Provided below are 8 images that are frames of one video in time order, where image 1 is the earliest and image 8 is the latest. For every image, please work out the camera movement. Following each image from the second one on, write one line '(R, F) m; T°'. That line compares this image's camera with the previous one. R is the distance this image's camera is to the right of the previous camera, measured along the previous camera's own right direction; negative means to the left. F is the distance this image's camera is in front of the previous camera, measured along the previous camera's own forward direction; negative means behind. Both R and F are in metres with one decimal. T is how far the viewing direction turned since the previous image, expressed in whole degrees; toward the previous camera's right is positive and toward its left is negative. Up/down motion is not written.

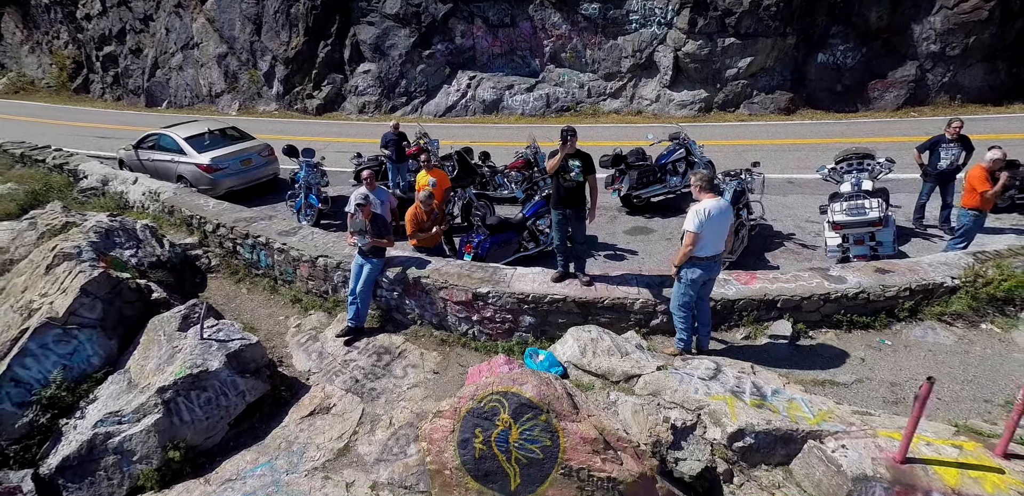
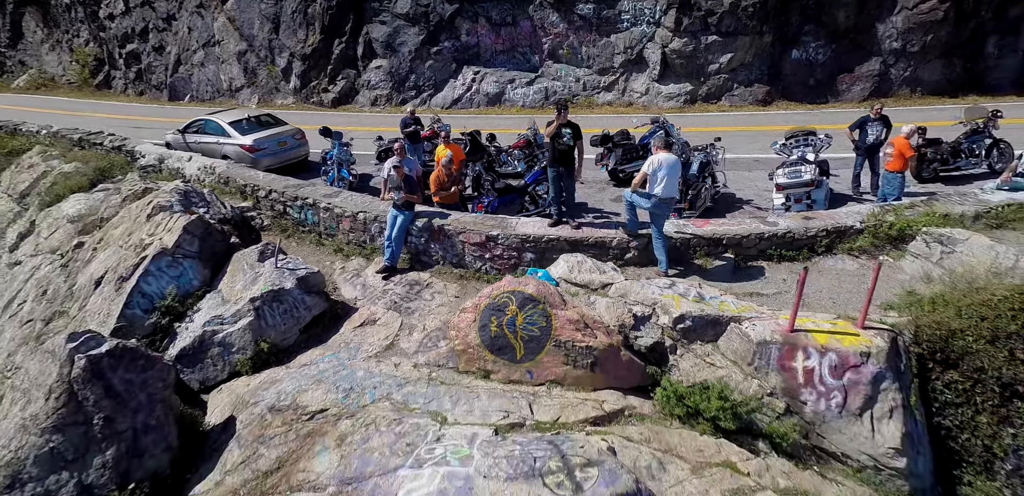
(0.0, -1.1) m; 0°
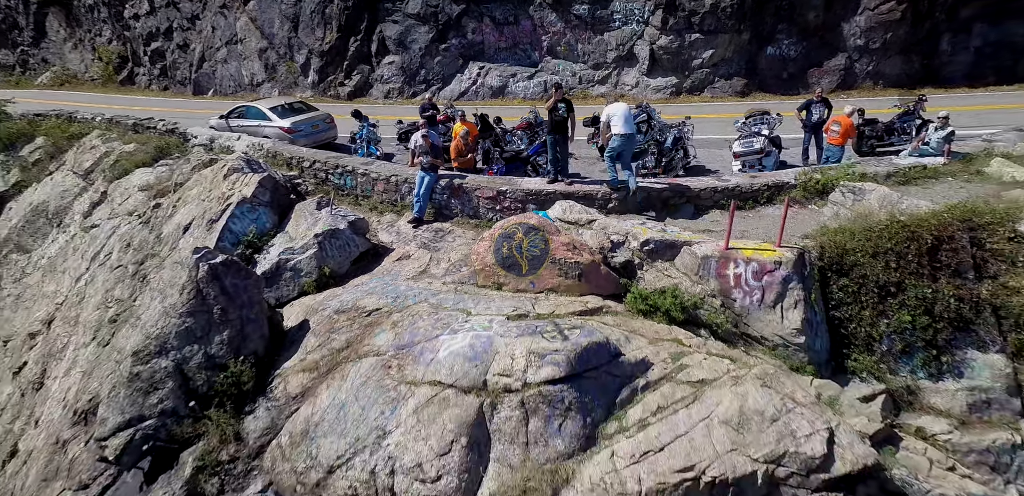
(-0.1, -1.3) m; 0°
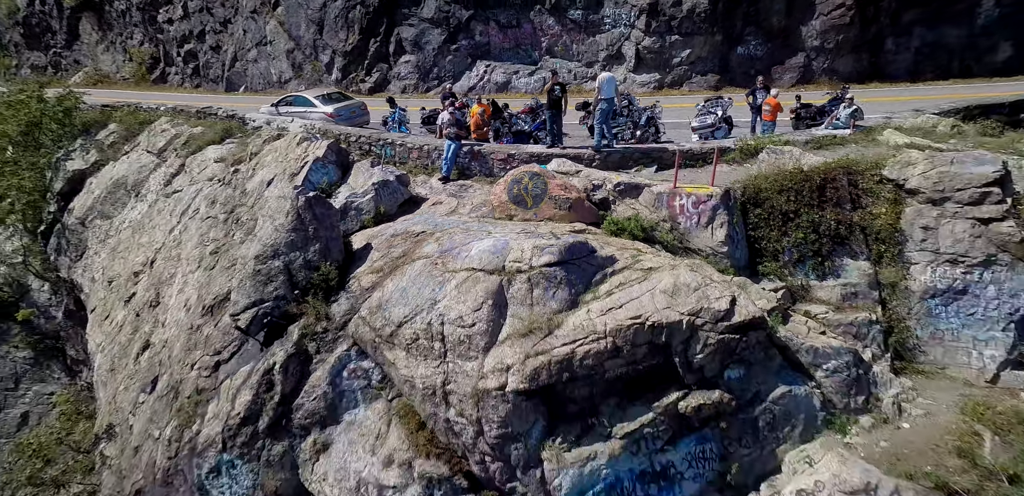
(-0.1, -1.9) m; 0°
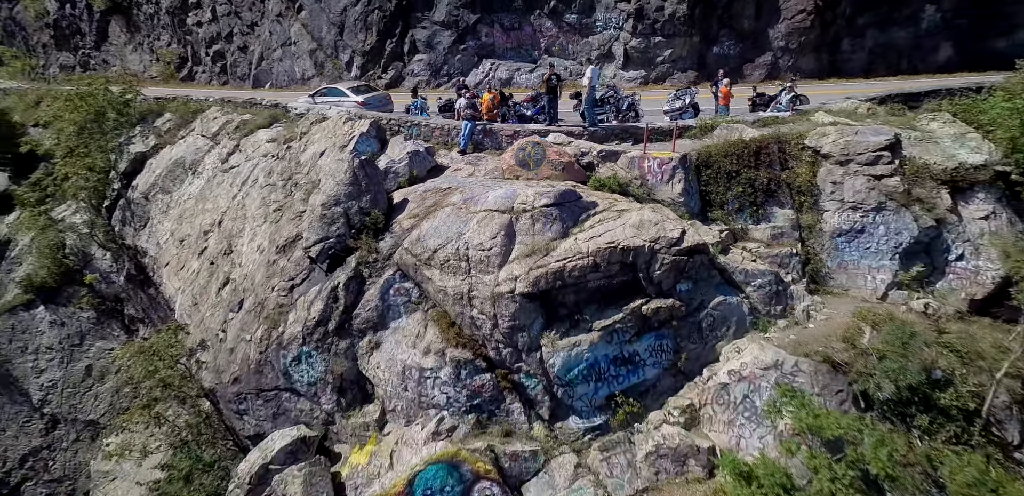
(-0.1, -2.0) m; 0°
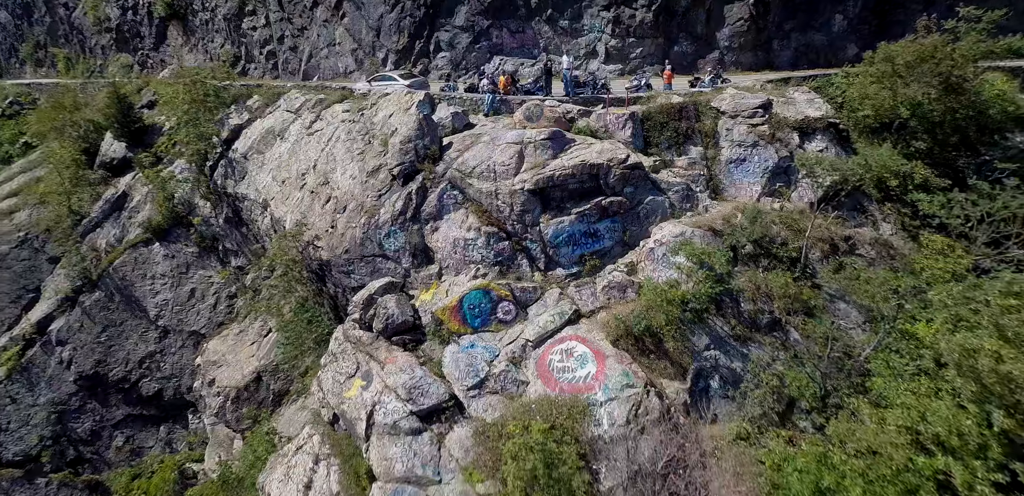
(-0.2, -4.7) m; 0°
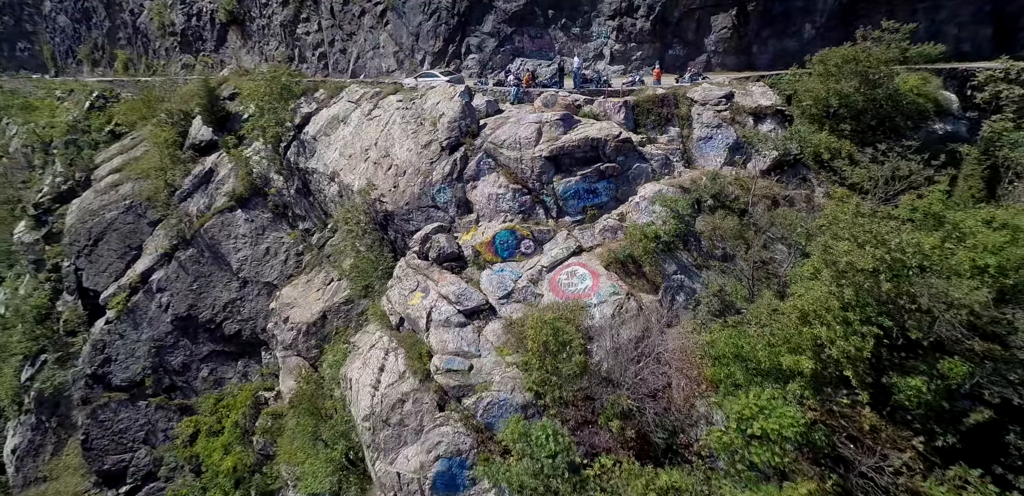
(-0.2, -4.1) m; -2°
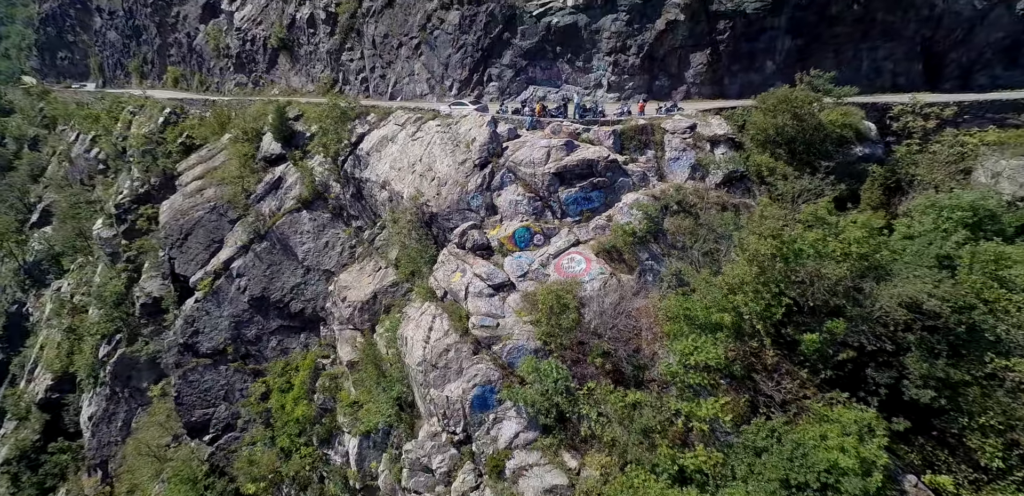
(-0.2, -5.5) m; -1°
